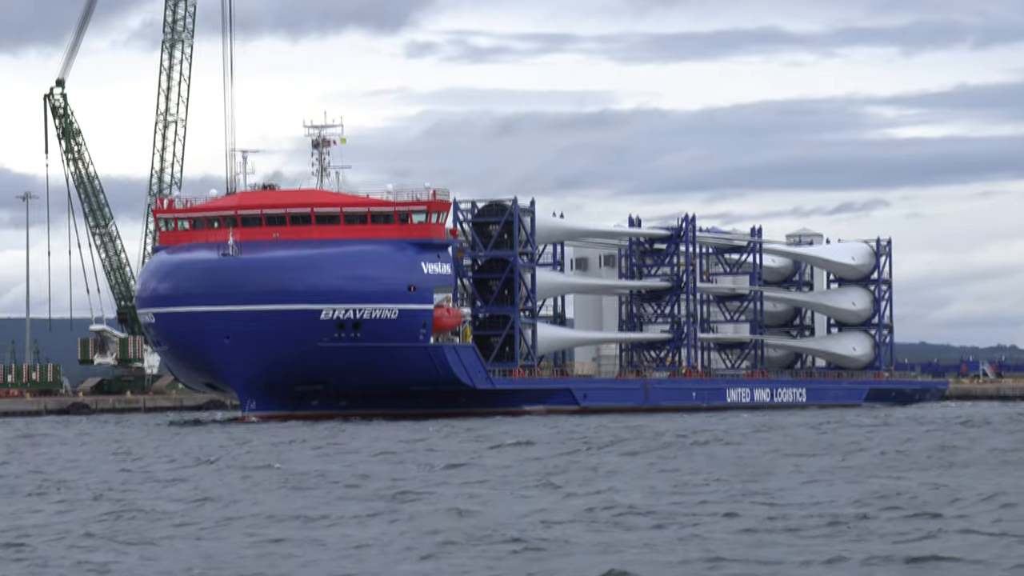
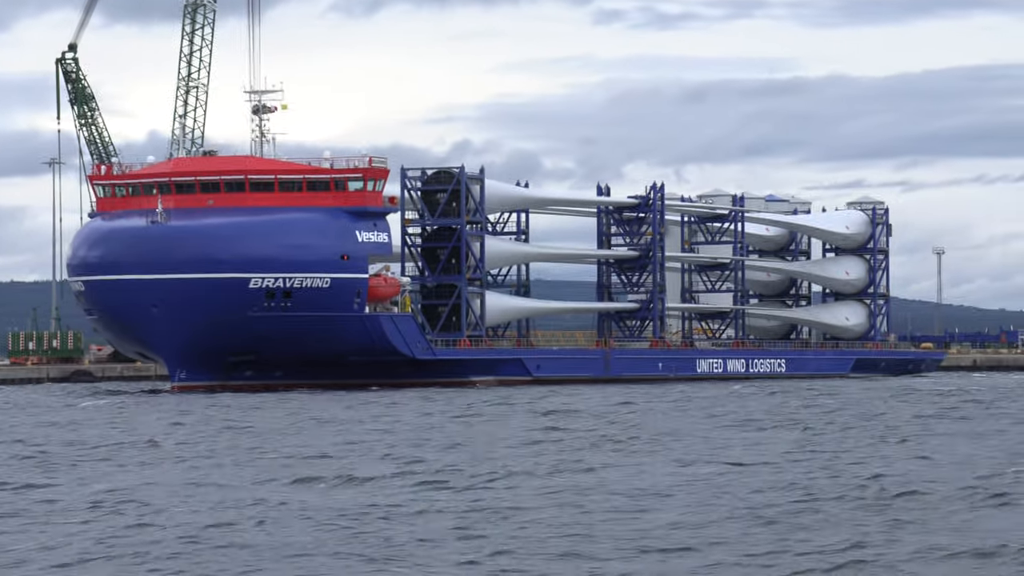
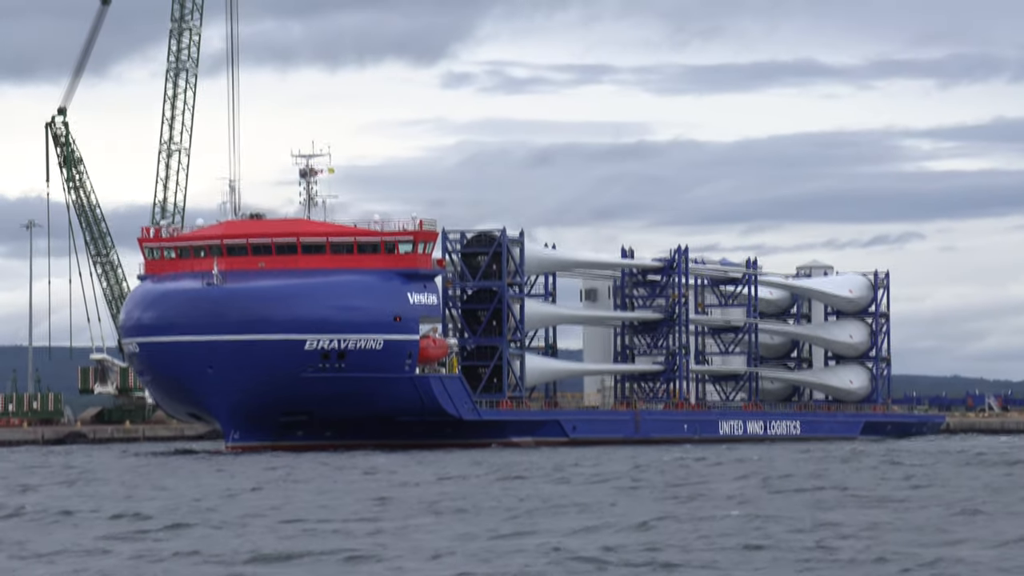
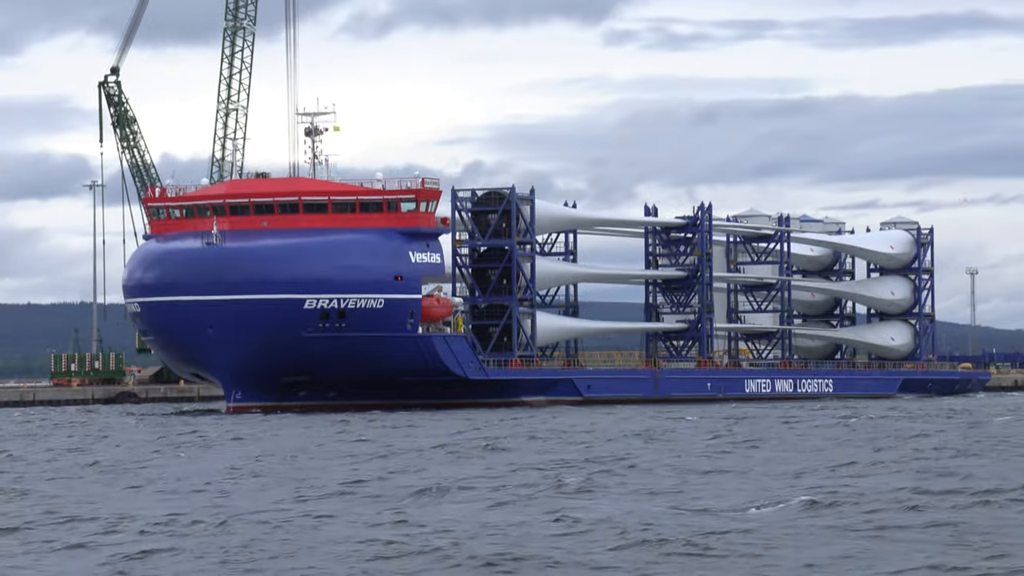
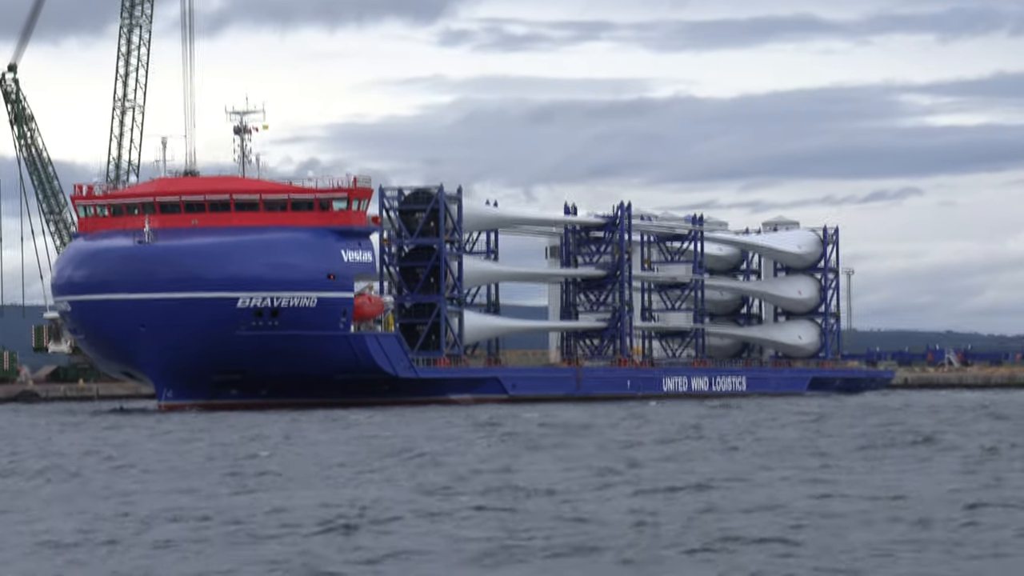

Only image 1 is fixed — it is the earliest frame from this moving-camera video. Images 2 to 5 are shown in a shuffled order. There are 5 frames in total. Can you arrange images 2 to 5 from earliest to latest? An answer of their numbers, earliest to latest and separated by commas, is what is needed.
3, 5, 4, 2
